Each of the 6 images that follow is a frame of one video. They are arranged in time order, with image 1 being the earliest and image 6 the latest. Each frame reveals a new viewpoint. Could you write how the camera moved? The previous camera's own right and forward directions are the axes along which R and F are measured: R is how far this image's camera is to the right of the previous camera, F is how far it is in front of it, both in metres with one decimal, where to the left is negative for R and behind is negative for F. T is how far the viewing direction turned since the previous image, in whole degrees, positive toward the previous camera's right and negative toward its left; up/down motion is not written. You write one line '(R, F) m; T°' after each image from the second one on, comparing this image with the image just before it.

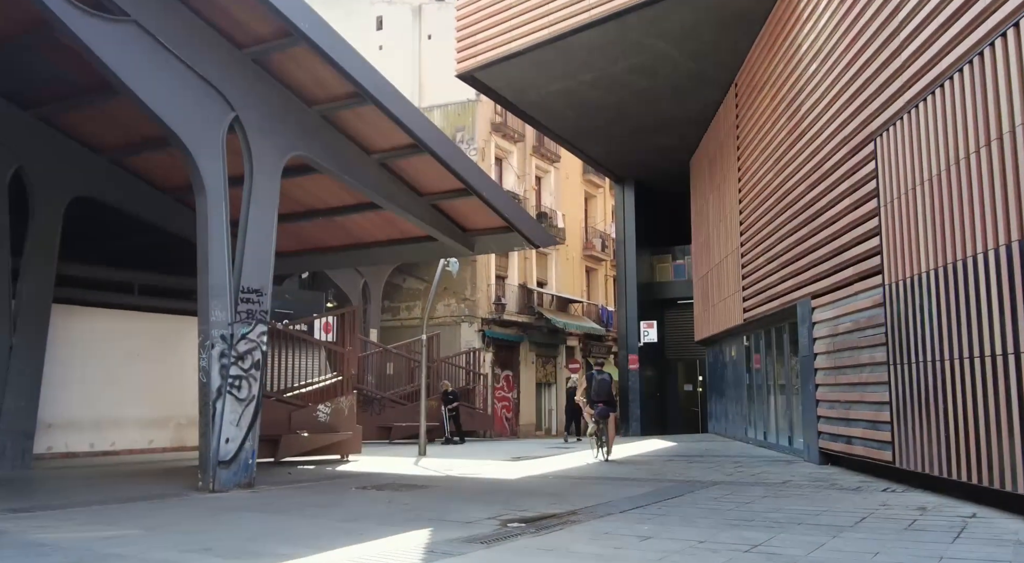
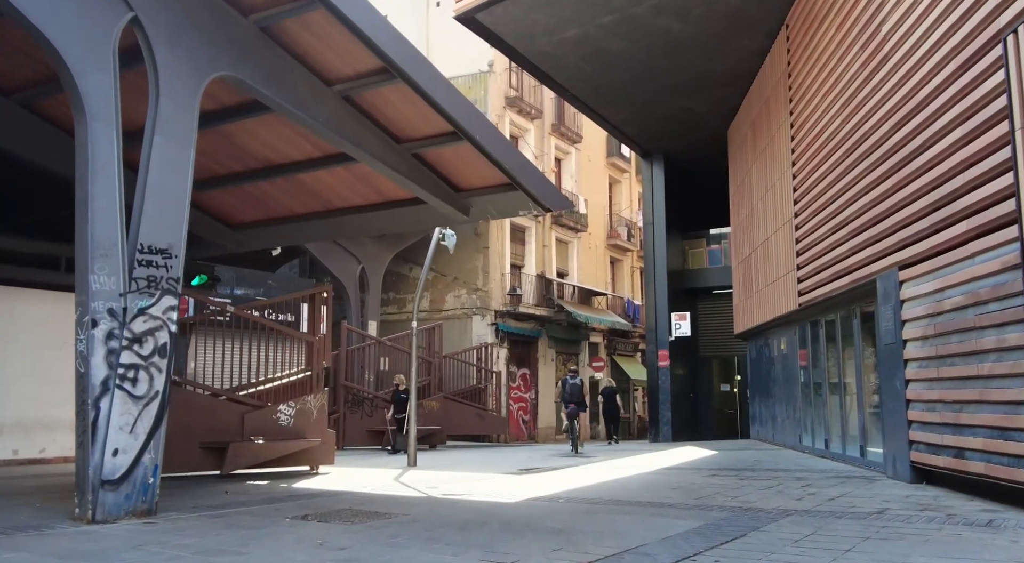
(+0.3, +2.7) m; -2°
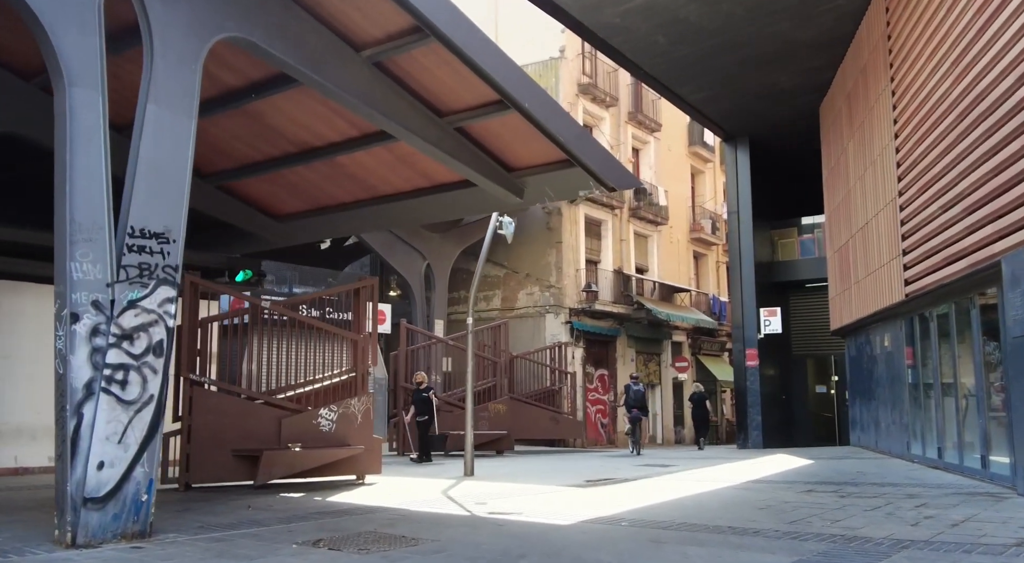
(+0.3, +1.3) m; -6°
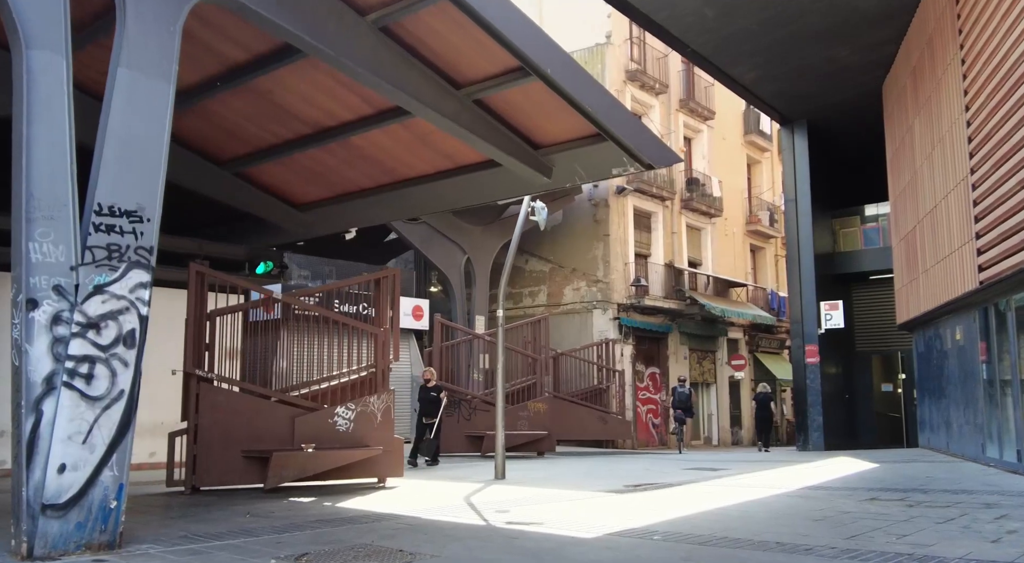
(+0.3, +0.8) m; -4°
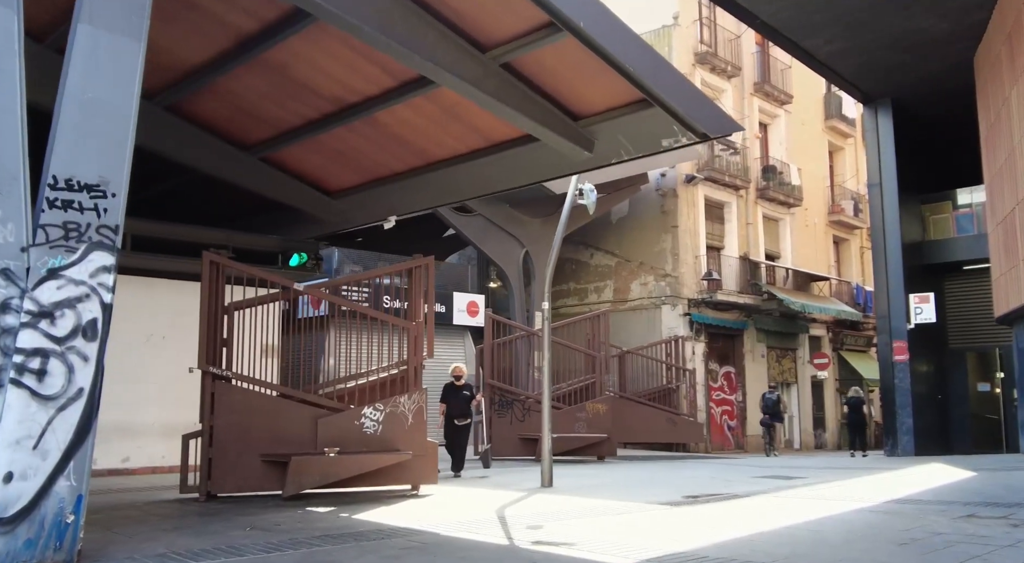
(+0.4, +1.0) m; -5°
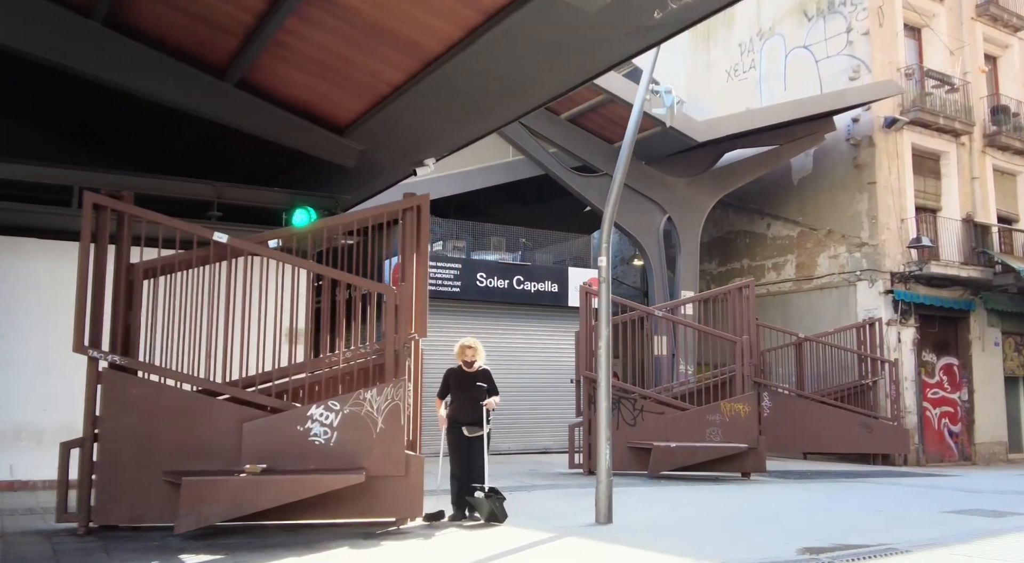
(+1.5, +3.3) m; -15°
